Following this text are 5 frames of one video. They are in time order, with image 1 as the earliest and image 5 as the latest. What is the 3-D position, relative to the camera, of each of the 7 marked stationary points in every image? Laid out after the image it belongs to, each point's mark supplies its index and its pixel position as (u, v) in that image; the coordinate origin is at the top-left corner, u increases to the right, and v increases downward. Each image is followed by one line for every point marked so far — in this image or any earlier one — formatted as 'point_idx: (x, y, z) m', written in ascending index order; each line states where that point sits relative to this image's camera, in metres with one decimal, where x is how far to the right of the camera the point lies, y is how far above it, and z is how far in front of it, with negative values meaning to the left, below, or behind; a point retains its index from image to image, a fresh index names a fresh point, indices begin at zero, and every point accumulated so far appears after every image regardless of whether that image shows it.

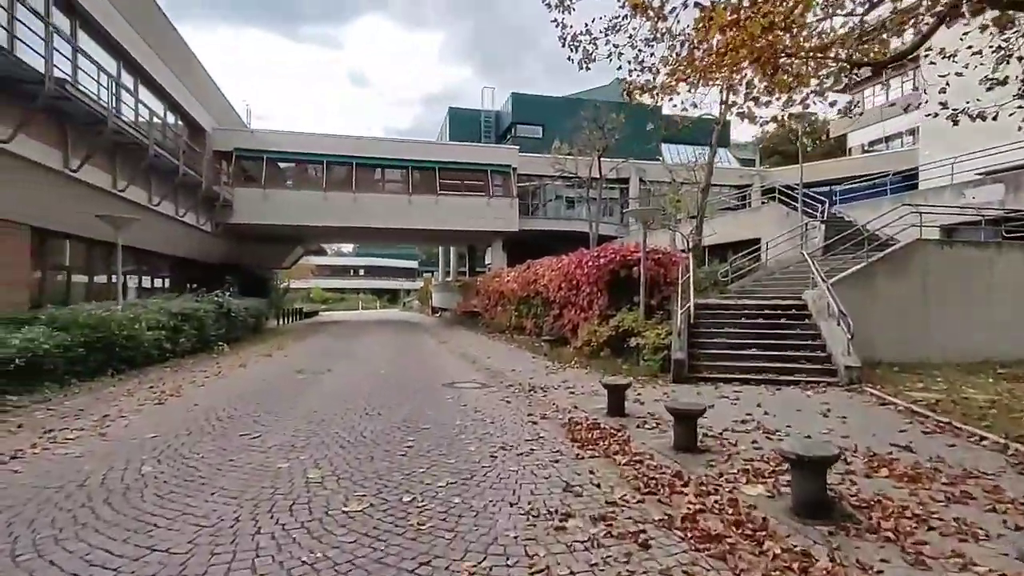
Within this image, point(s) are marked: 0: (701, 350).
0: (+3.5, -1.1, +10.5) m
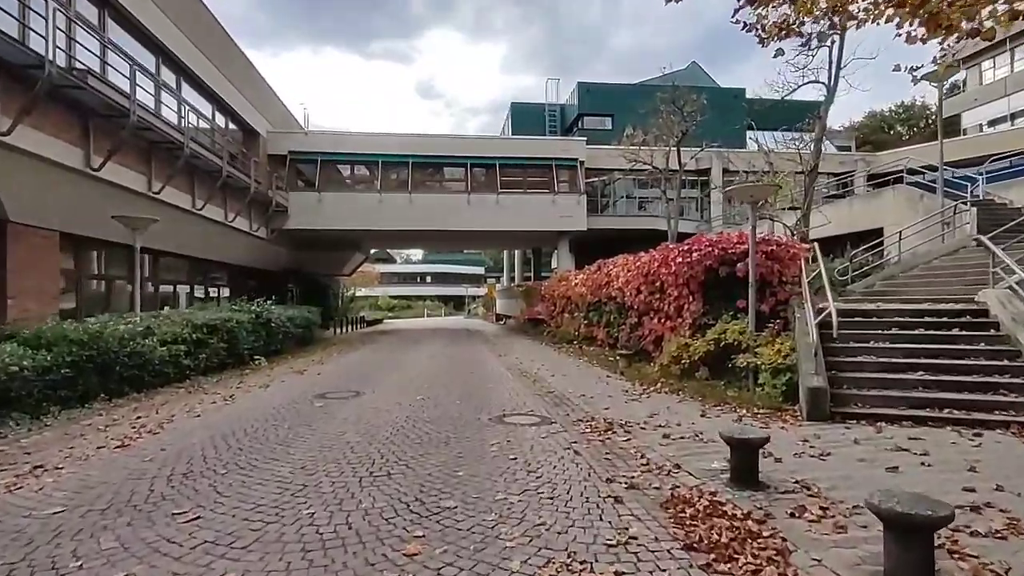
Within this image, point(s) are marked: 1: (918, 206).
0: (+4.4, -1.1, +7.6) m
1: (+11.1, +2.3, +15.5) m
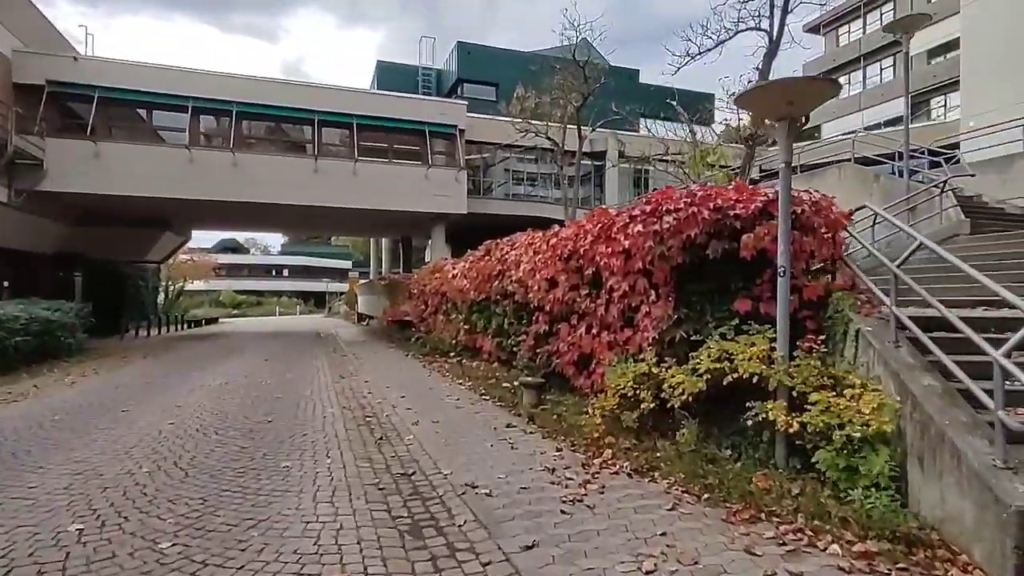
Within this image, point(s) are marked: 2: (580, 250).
0: (+3.3, -1.1, +3.6) m
1: (+8.1, +2.3, +12.7) m
2: (+0.9, +0.5, +7.4) m
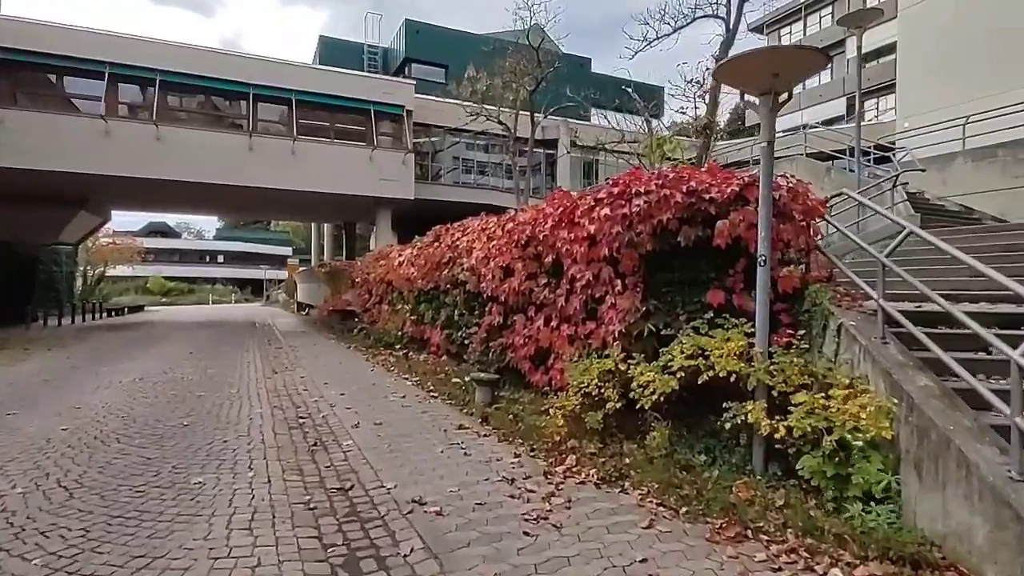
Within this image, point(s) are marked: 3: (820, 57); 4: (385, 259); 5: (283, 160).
0: (+3.0, -1.0, +3.3) m
1: (+7.0, +2.4, +12.8) m
2: (+0.3, +0.6, +6.8) m
3: (+2.3, +1.7, +4.3) m
4: (-3.1, +0.7, +13.8) m
5: (-7.9, +4.4, +19.7) m
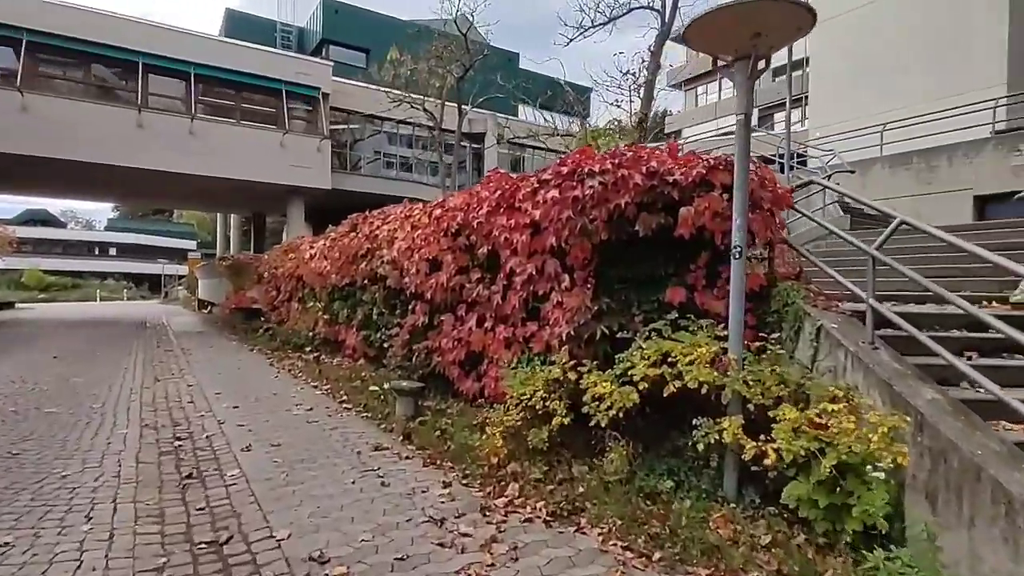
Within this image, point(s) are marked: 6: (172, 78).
0: (+2.7, -1.0, +2.8) m
1: (+5.4, +2.4, +12.7) m
2: (-0.4, +0.7, +5.9) m
3: (+1.9, +1.8, +3.7) m
4: (-4.7, +0.8, +12.3) m
5: (-10.3, +4.6, +17.6) m
6: (-10.8, +6.7, +18.2) m
